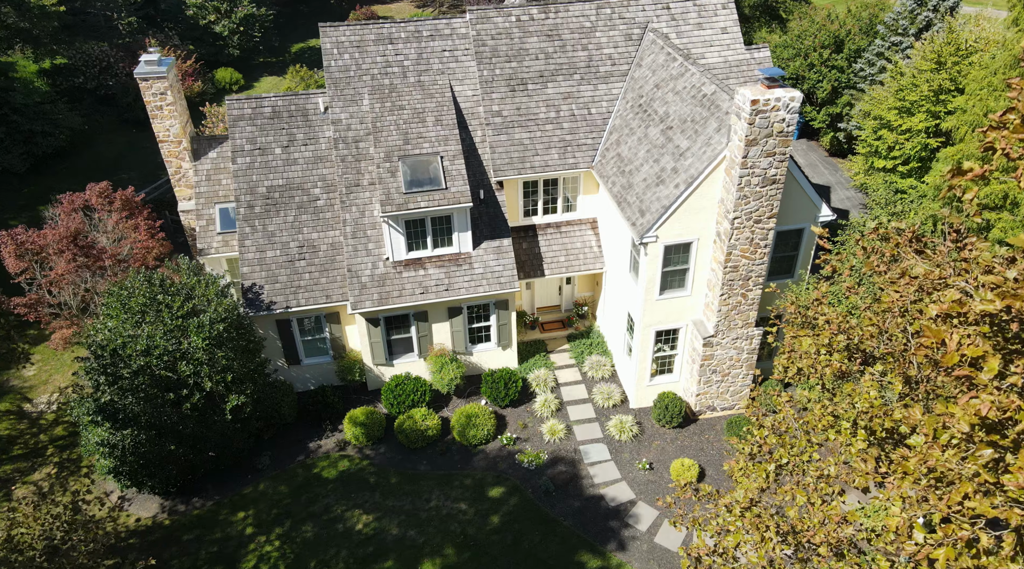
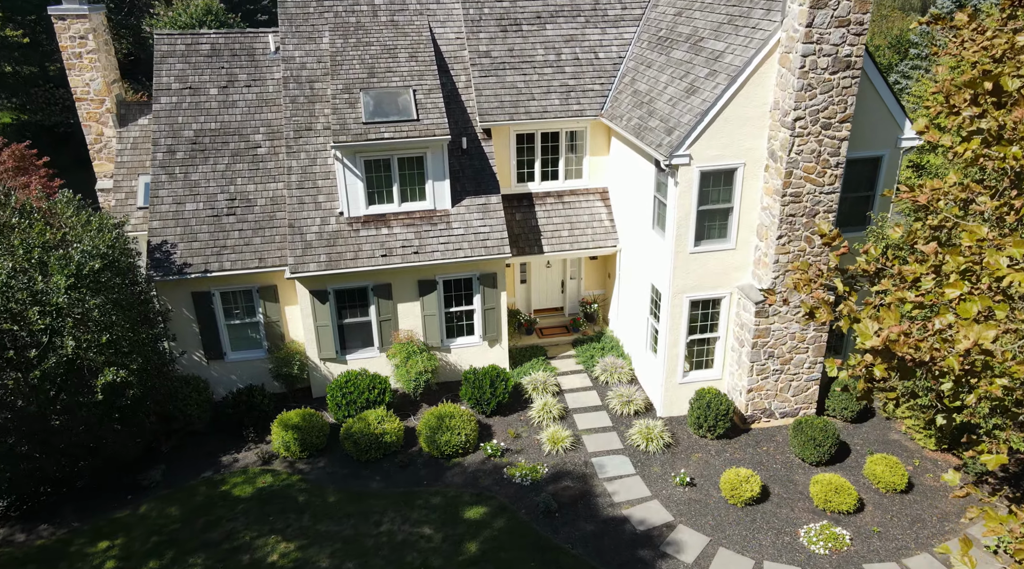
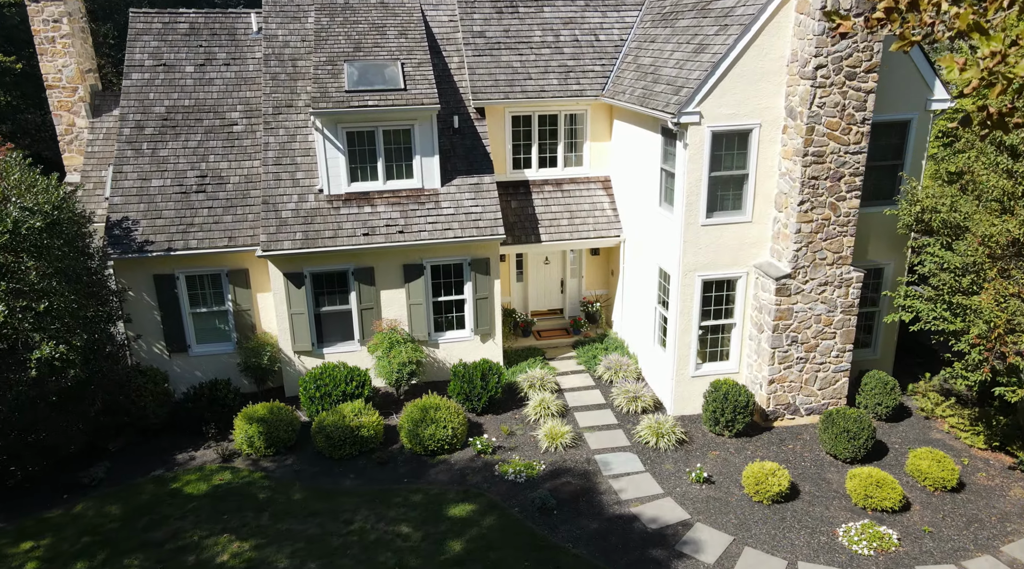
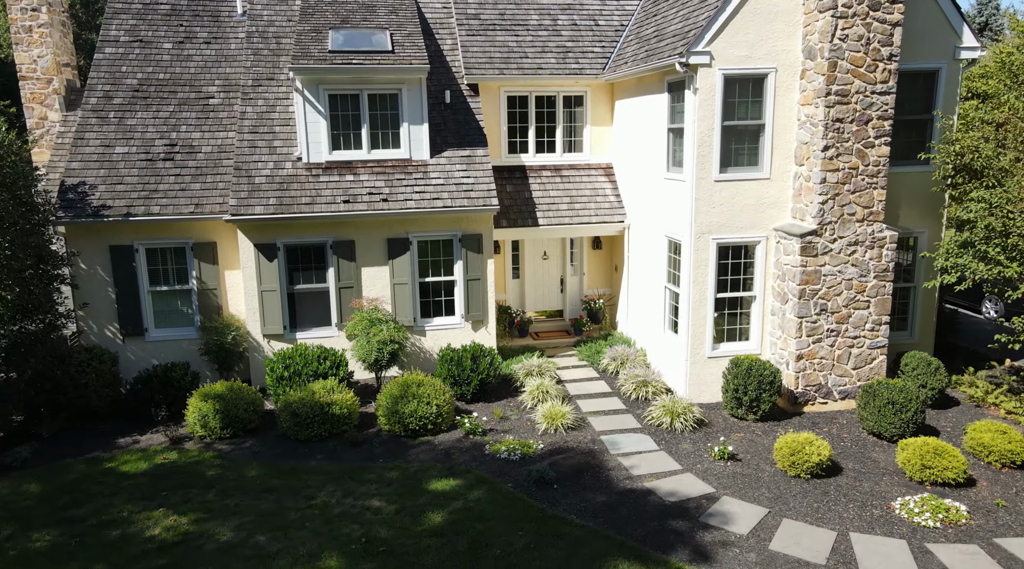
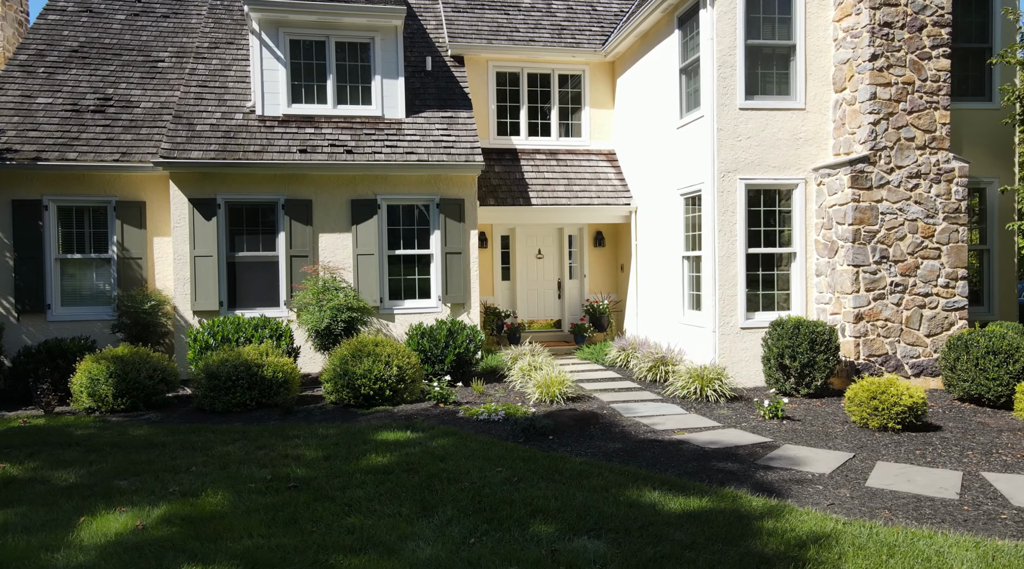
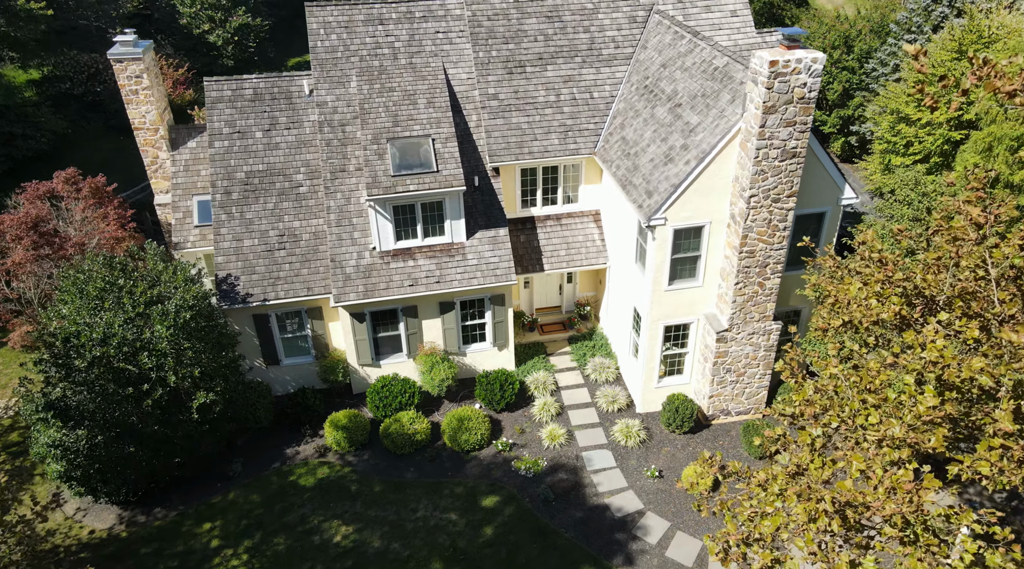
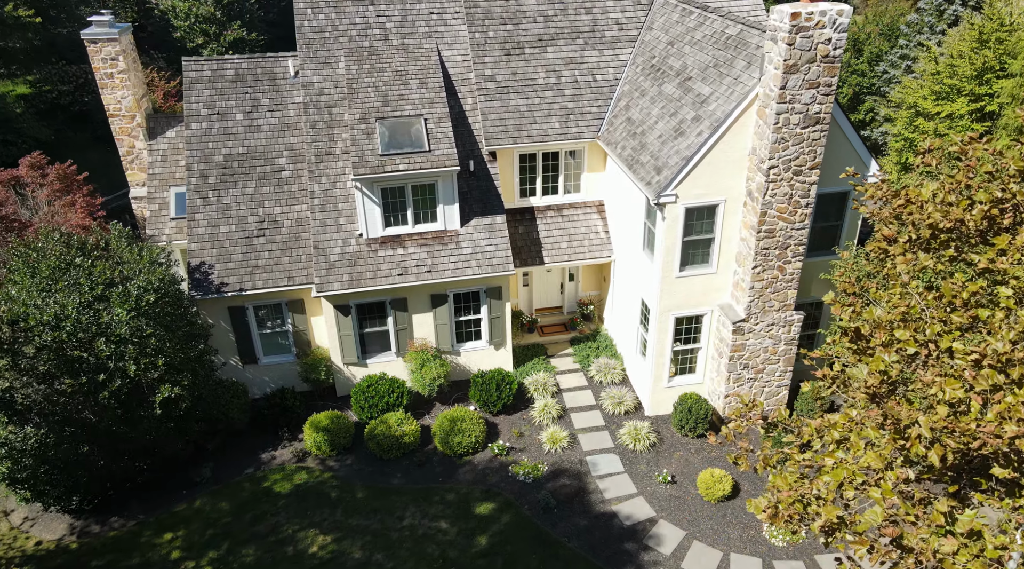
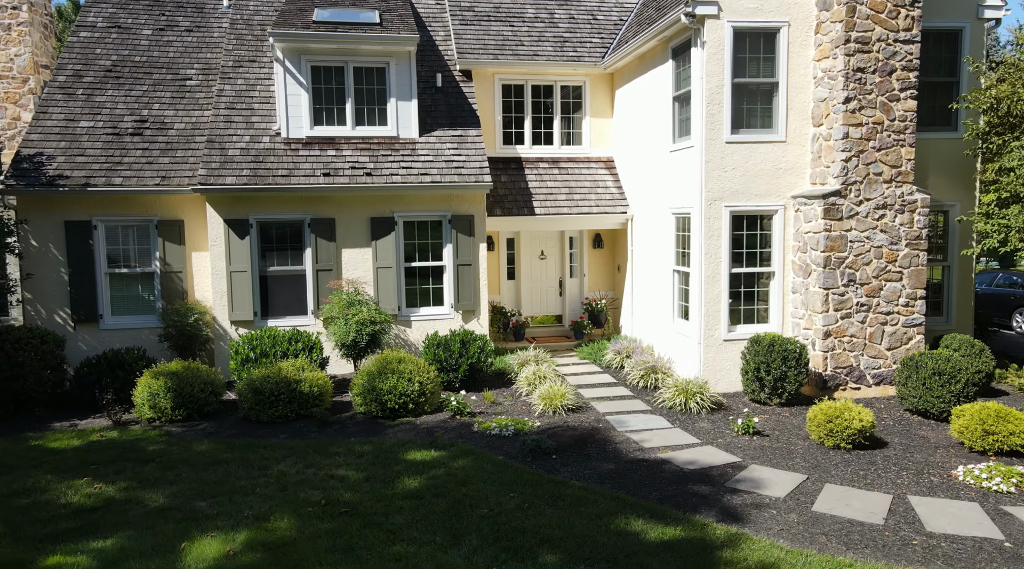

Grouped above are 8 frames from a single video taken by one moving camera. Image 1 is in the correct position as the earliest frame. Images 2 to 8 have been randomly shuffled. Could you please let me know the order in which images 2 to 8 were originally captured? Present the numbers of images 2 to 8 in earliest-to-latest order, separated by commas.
6, 7, 2, 3, 4, 8, 5
